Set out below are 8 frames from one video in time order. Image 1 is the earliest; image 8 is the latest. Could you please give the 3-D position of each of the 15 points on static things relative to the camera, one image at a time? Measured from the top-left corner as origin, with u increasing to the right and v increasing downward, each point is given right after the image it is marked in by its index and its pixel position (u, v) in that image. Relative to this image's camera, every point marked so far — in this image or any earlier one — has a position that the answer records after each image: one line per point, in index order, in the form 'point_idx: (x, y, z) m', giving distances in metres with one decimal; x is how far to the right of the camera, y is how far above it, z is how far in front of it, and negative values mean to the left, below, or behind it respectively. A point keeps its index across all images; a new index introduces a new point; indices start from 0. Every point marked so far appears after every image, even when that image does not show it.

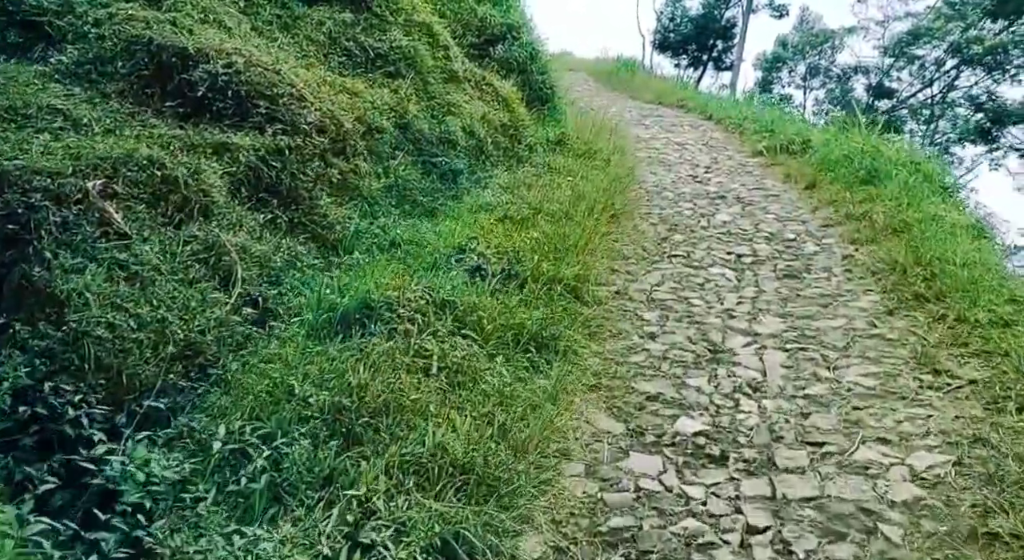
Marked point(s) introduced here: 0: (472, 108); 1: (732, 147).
0: (-0.4, +1.8, +7.6) m
1: (+3.0, +1.8, +10.2) m
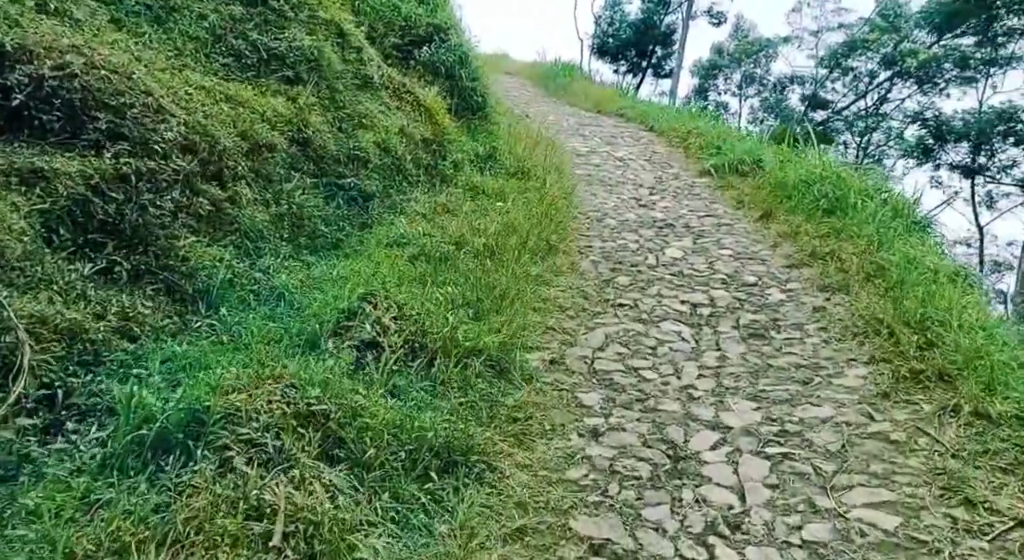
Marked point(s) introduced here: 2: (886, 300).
0: (-1.1, +1.4, +6.7) m
1: (+2.1, +1.4, +9.5) m
2: (+2.2, -0.2, +4.3) m
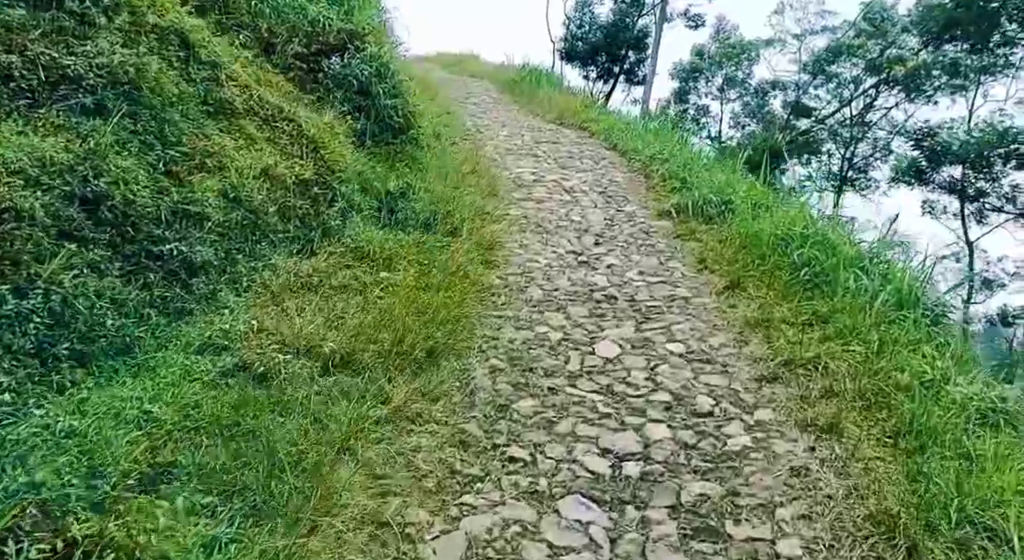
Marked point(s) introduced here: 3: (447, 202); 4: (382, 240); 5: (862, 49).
0: (-1.8, +0.8, +5.1) m
1: (+1.3, +0.9, +8.0) m
2: (+1.5, -0.8, +2.9) m
3: (-0.6, +0.7, +6.6) m
4: (-1.0, +0.3, +5.3) m
5: (+9.5, +6.3, +20.0) m
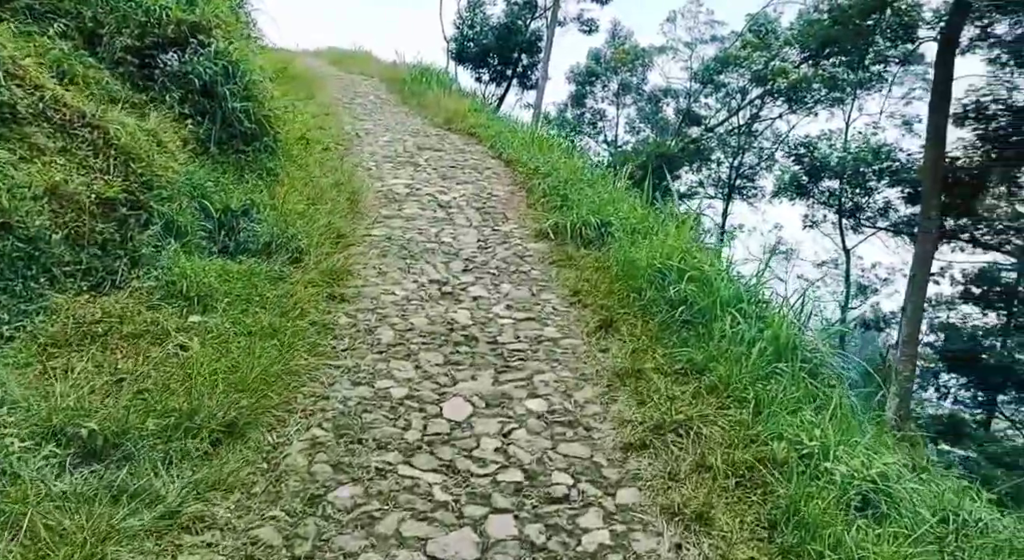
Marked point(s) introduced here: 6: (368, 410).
0: (-2.8, +0.6, +4.2) m
1: (0.0, +0.6, +7.5) m
2: (+0.9, -1.0, +2.4) m
3: (-1.7, +0.5, +5.8) m
4: (-1.9, +0.1, +4.5) m
5: (+6.5, +6.1, +20.4) m
6: (-0.7, -0.6, +3.6) m
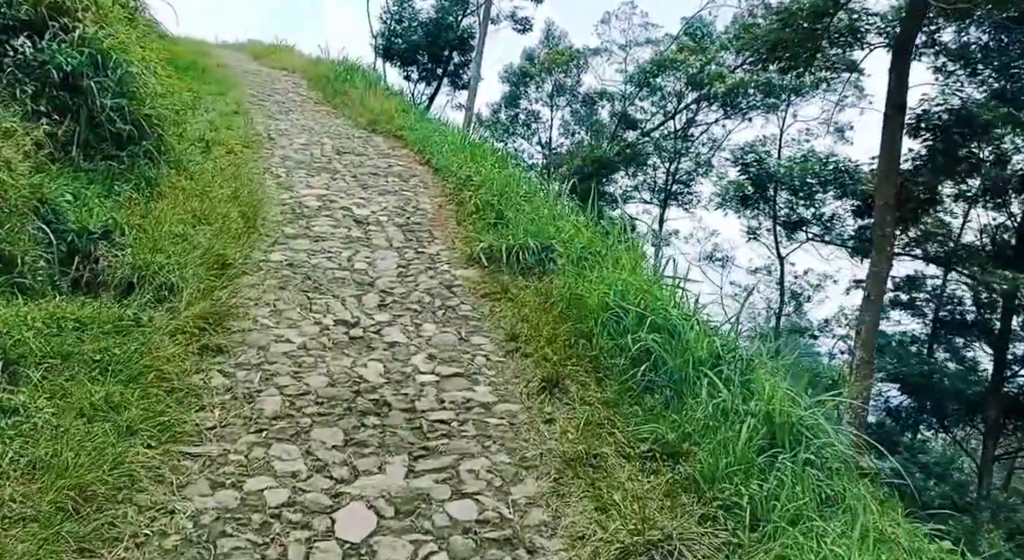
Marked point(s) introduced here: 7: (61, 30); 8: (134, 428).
0: (-3.1, +0.3, +3.0) m
1: (-0.7, +0.4, +6.5) m
2: (+0.7, -1.3, +1.5) m
3: (-2.2, +0.2, +4.7) m
4: (-2.3, -0.2, +3.4) m
5: (+4.7, +5.9, +19.9) m
6: (-1.0, -0.9, +2.6) m
7: (-3.6, +2.0, +5.9) m
8: (-1.5, -0.6, +3.0) m
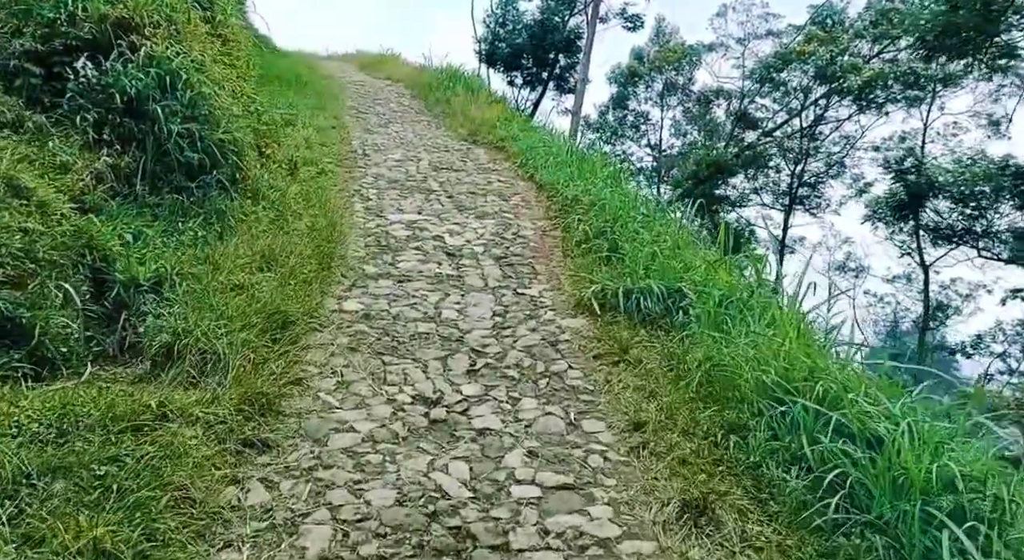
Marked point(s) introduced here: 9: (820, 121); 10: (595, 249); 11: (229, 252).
0: (-2.7, 0.0, +2.4) m
1: (+0.2, 0.0, +5.5) m
2: (+0.8, -1.6, +0.4) m
3: (-1.6, -0.1, +4.0) m
4: (-1.8, -0.5, +2.7) m
5: (+7.4, +5.5, +18.1) m
6: (-0.7, -1.2, +1.7) m
7: (-2.8, +1.7, +5.4) m
8: (-1.1, -0.9, +2.2) m
9: (+7.9, +4.1, +18.9) m
10: (+0.6, +0.3, +5.8) m
11: (-1.9, +0.2, +4.8) m
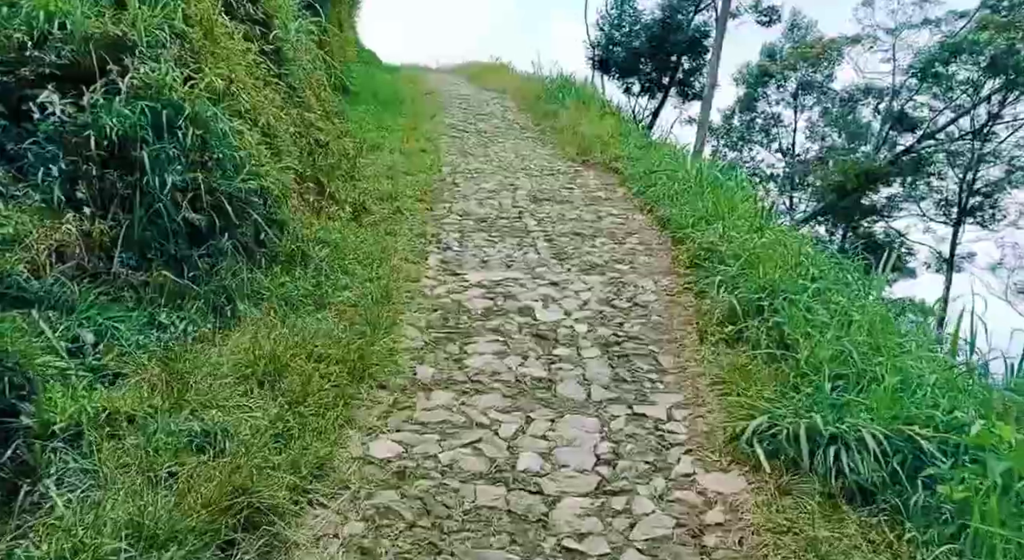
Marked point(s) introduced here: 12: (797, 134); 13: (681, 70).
0: (-2.6, -0.5, +1.1) m
1: (+0.8, -0.5, +3.8) m
2: (+0.6, -2.1, -1.4) m
3: (-1.2, -0.7, +2.5) m
4: (-1.7, -1.1, +1.3) m
5: (+9.9, +4.9, +15.1) m
6: (-0.7, -1.7, +0.1) m
7: (-2.2, +1.1, +4.1) m
8: (-1.0, -1.5, +0.7) m
9: (+10.5, +3.4, +15.8) m
10: (+1.3, -0.3, +4.0) m
11: (-1.4, -0.4, +3.4) m
12: (+7.6, +3.7, +19.1) m
13: (+3.6, +4.5, +15.9) m
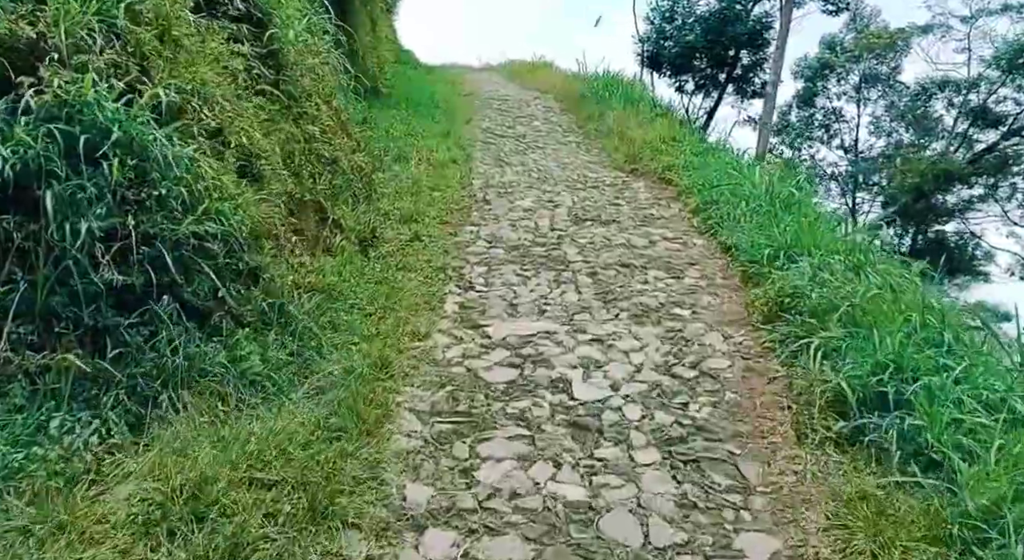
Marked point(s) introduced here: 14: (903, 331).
0: (-2.6, -0.9, +0.2) m
1: (+0.9, -0.8, +2.6) m
2: (+0.4, -2.4, -2.5) m
3: (-1.2, -1.0, +1.5) m
4: (-1.7, -1.4, +0.3) m
5: (+10.7, +4.6, +13.3) m
6: (-0.8, -2.1, -0.9) m
7: (-2.1, +0.8, +3.2) m
8: (-1.1, -1.8, -0.3) m
9: (+11.3, +3.1, +14.0) m
10: (+1.4, -0.6, +2.8) m
11: (-1.3, -0.7, +2.4) m
12: (+8.6, +3.4, +17.6) m
13: (+4.5, +4.2, +14.5) m
14: (+1.9, -0.3, +3.3) m
